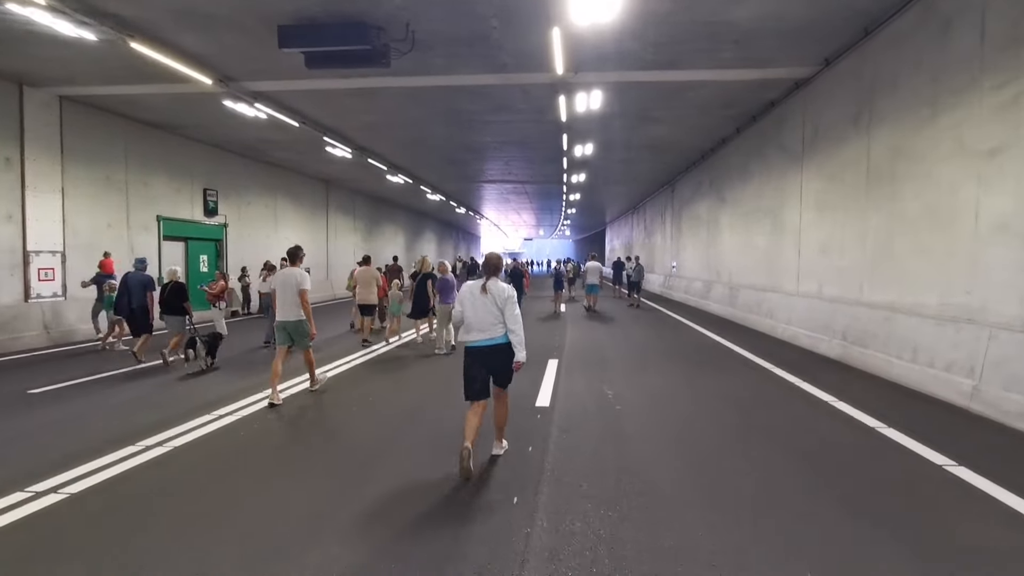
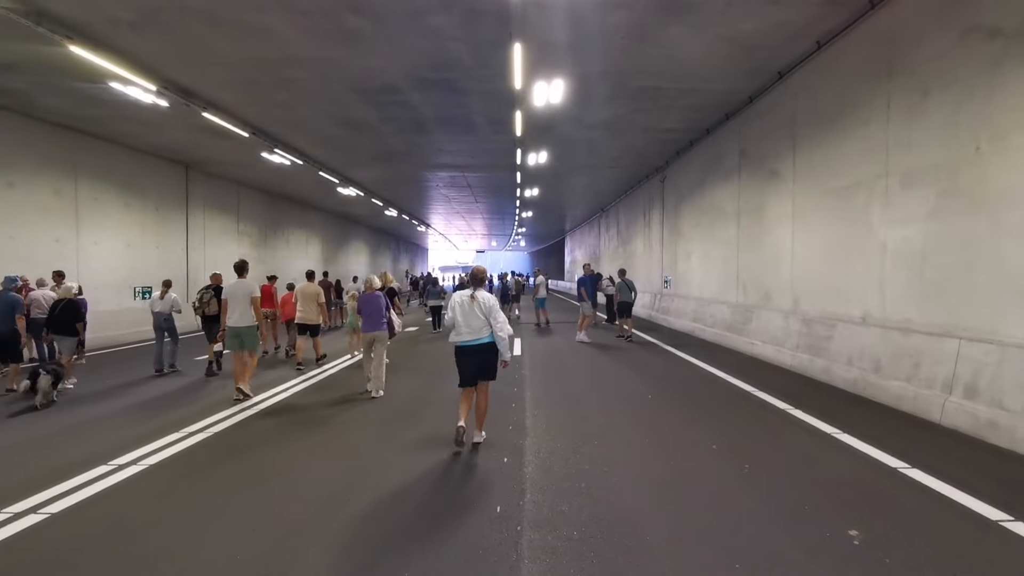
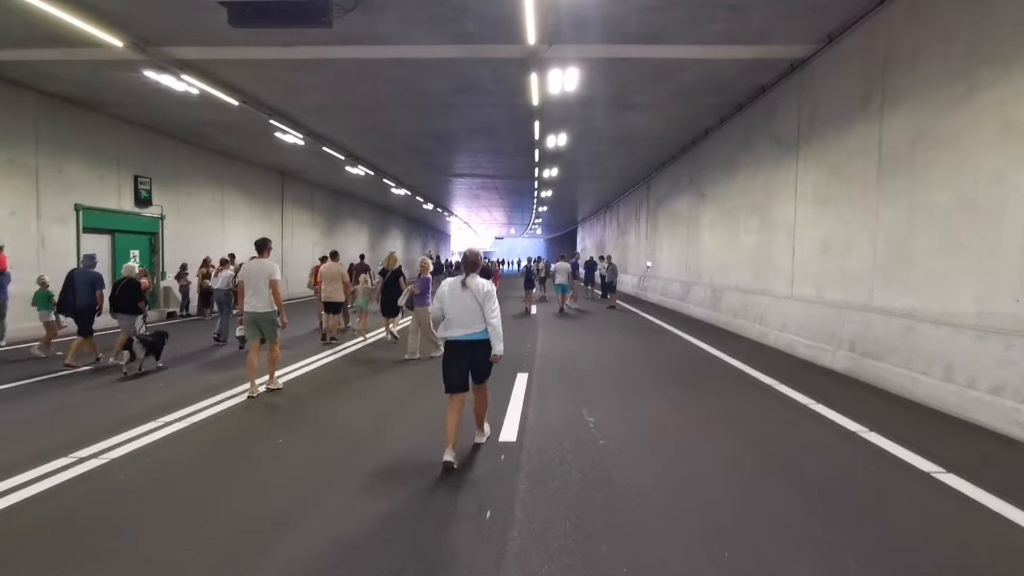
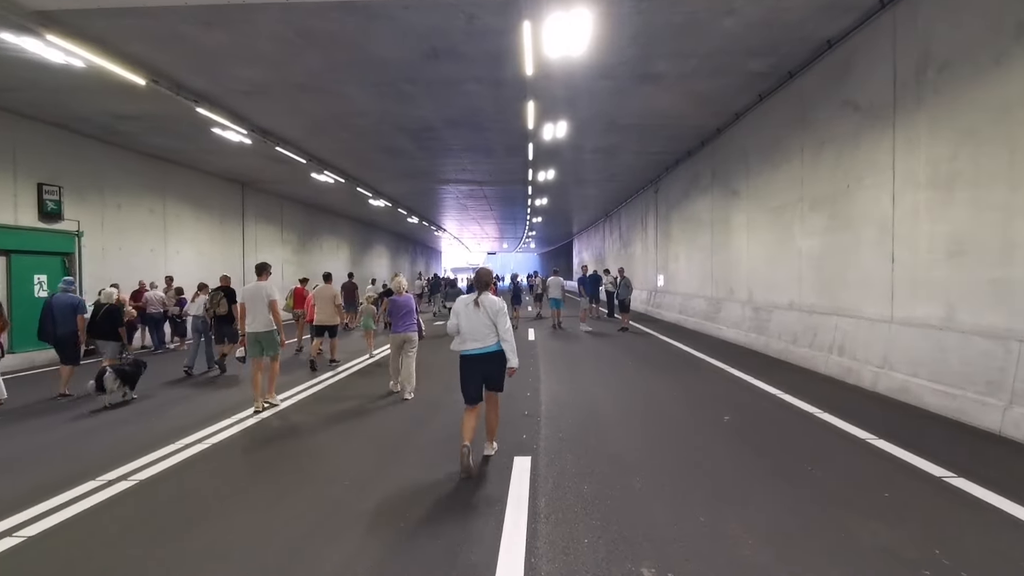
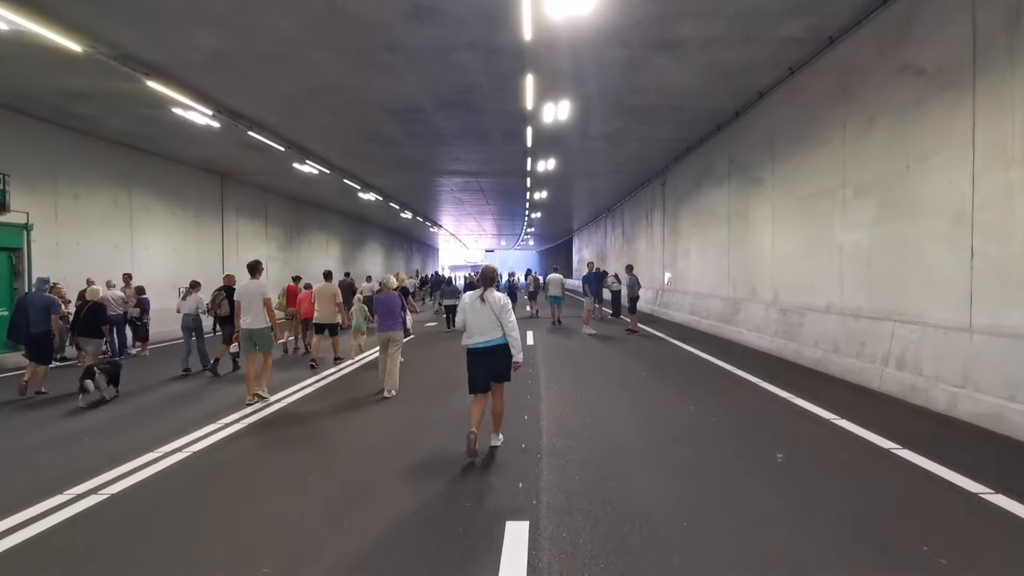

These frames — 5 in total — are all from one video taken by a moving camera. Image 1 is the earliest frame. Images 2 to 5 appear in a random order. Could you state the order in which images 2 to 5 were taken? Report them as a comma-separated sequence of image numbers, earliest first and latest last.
3, 4, 5, 2
